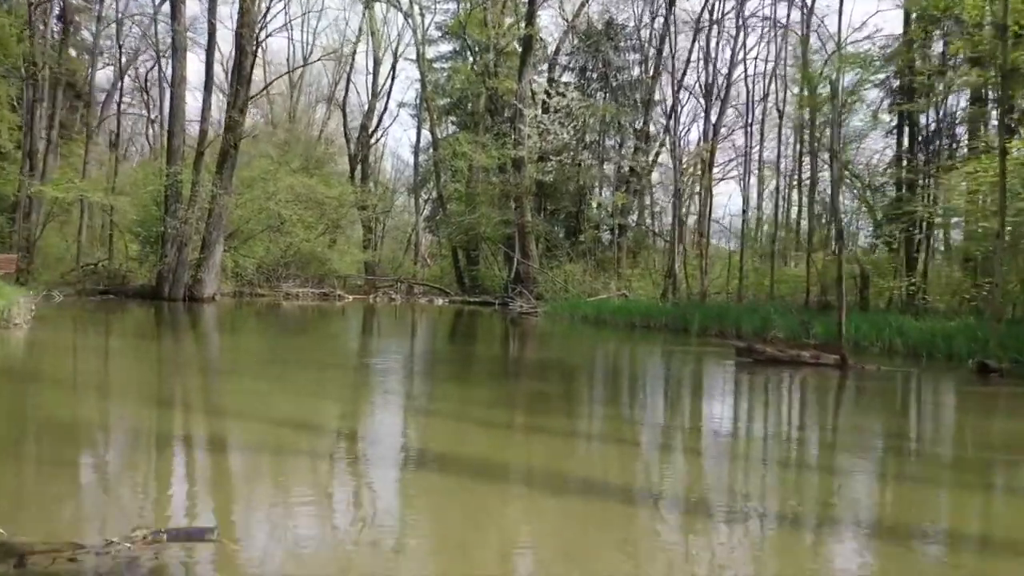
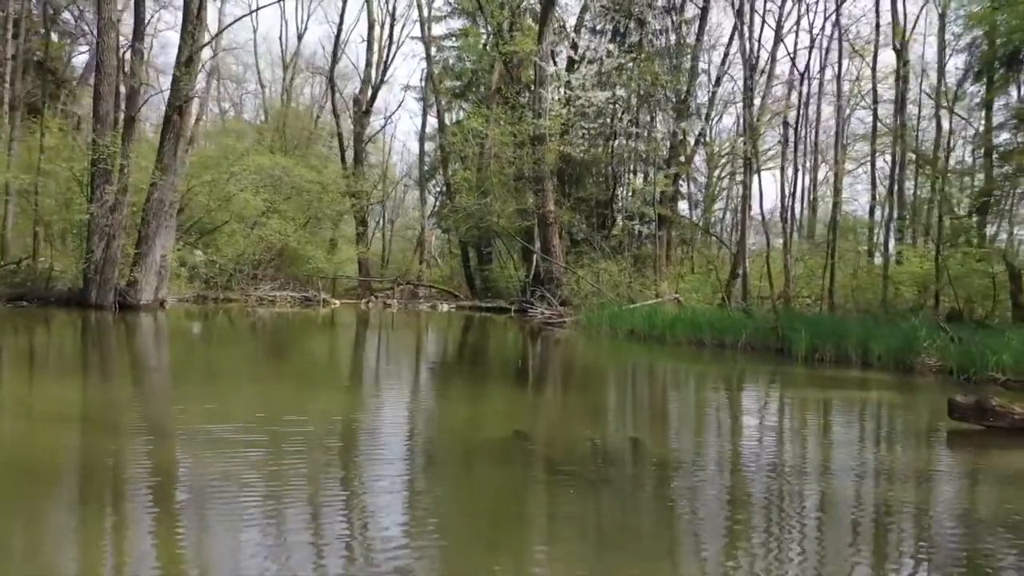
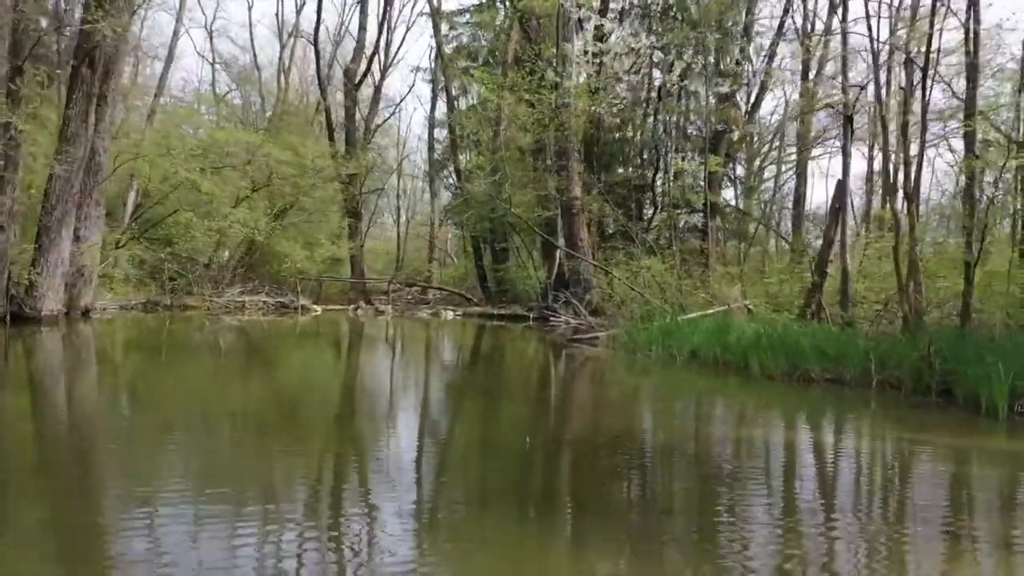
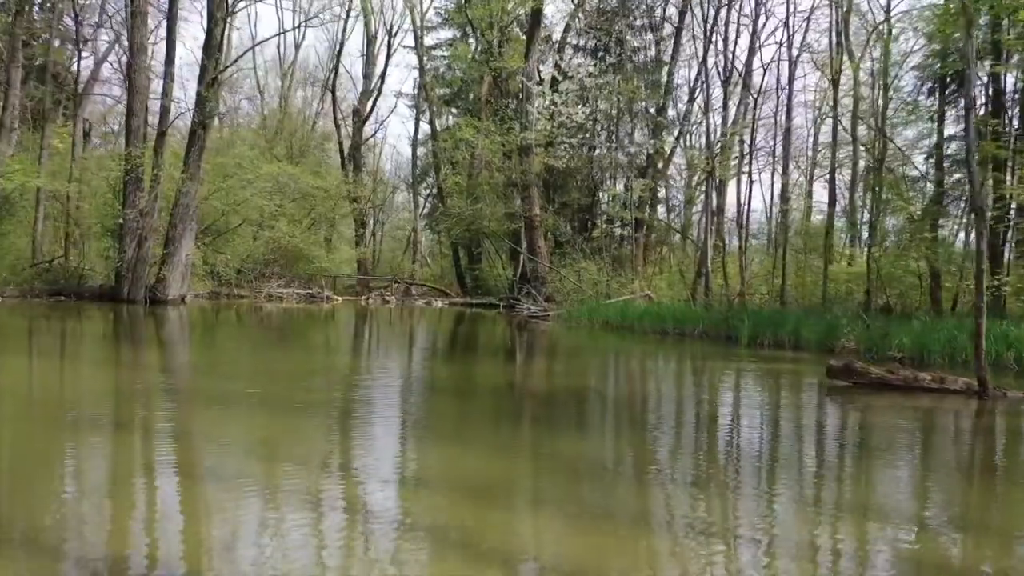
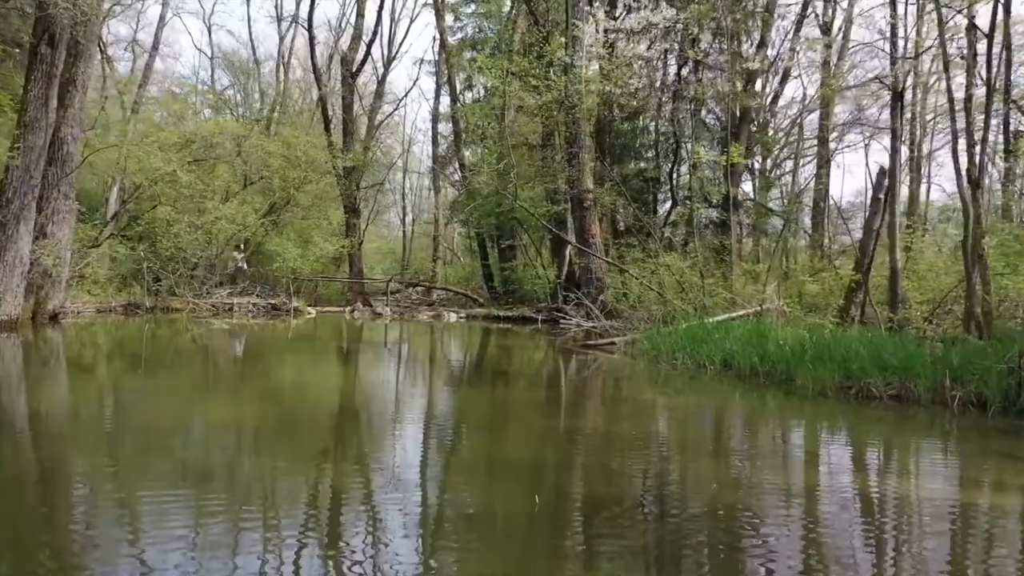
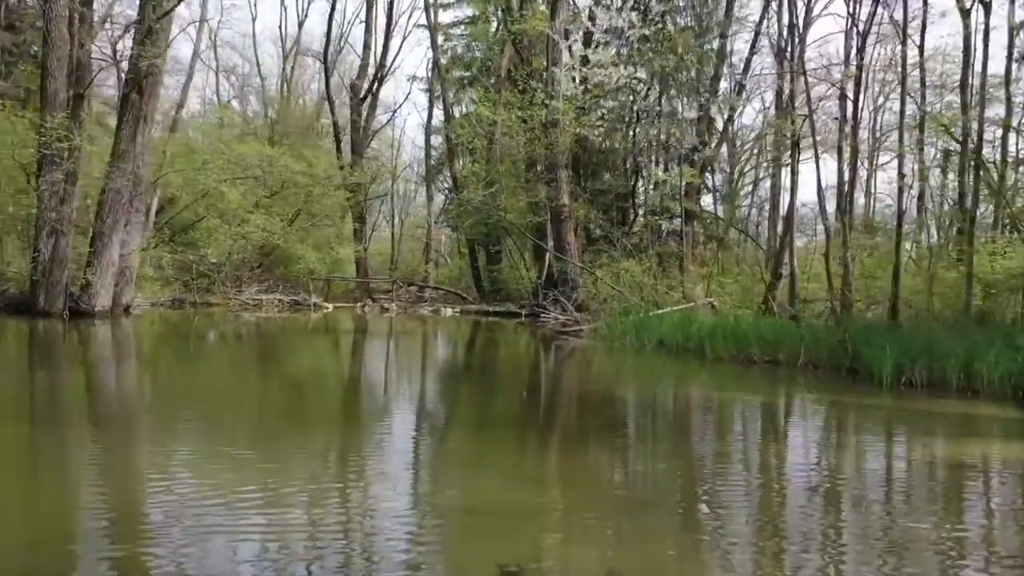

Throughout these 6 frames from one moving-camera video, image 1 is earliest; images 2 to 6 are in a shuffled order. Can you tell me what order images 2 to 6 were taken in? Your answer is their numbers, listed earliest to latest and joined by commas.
4, 2, 6, 3, 5
